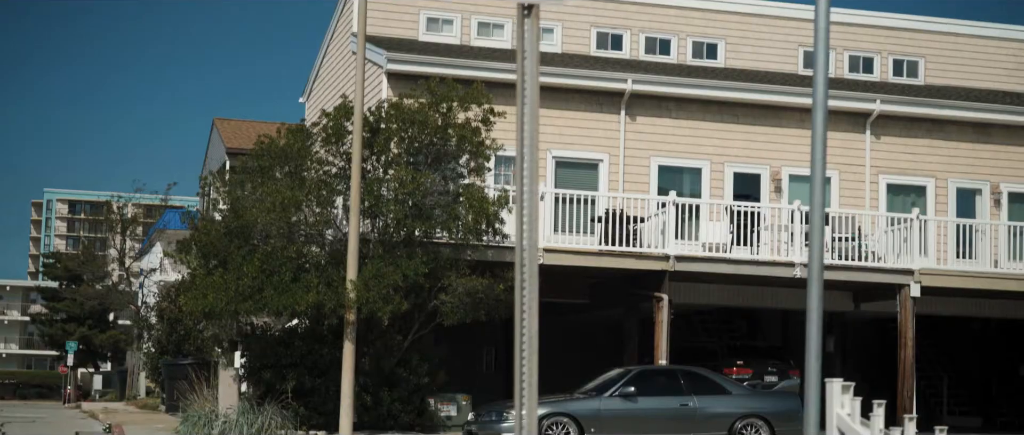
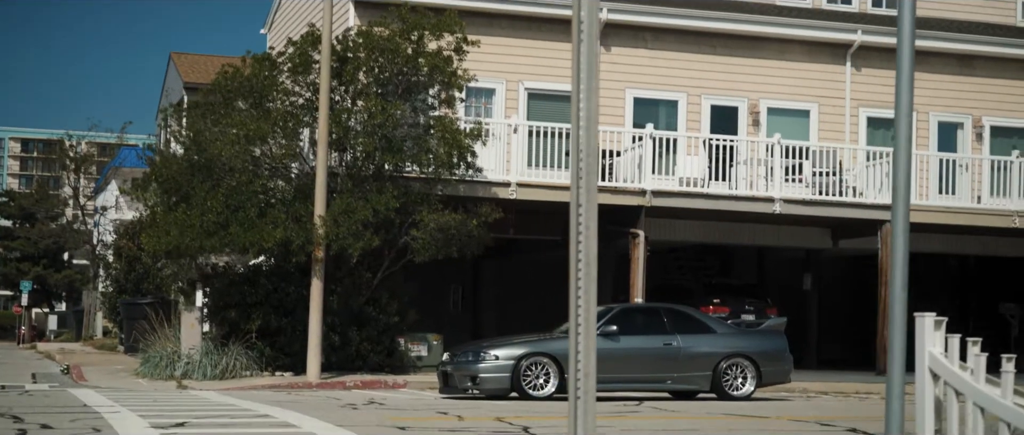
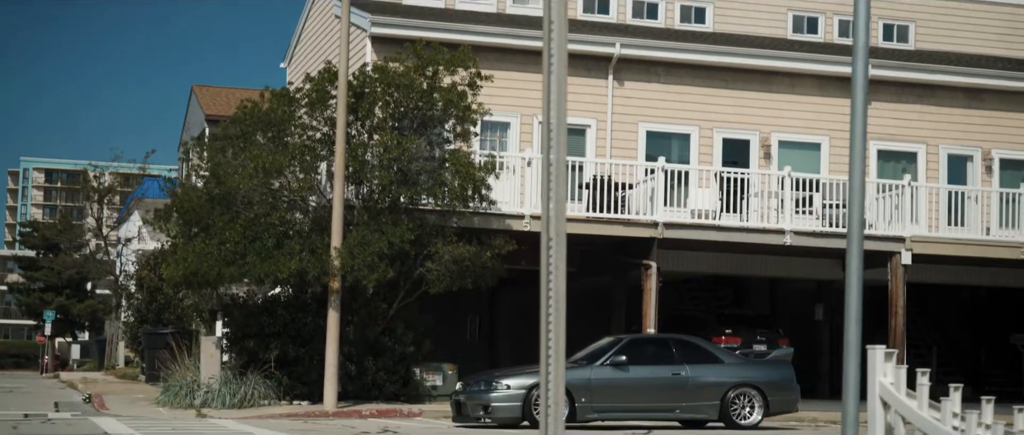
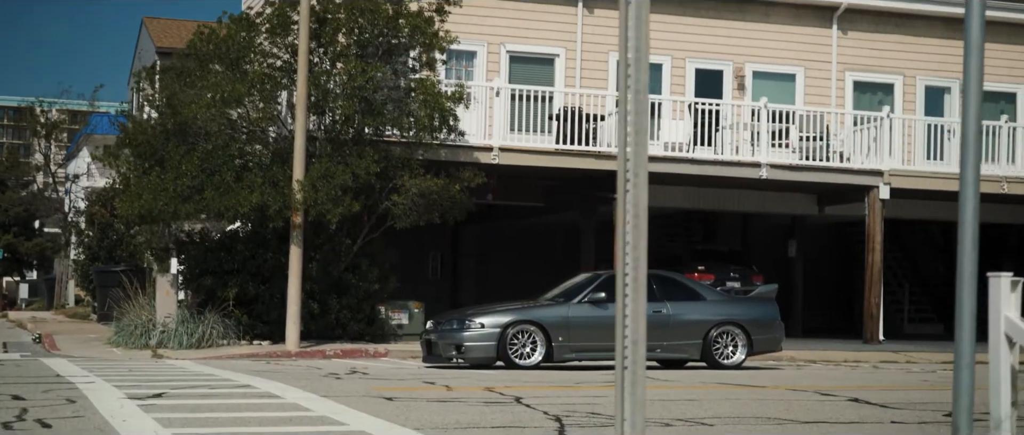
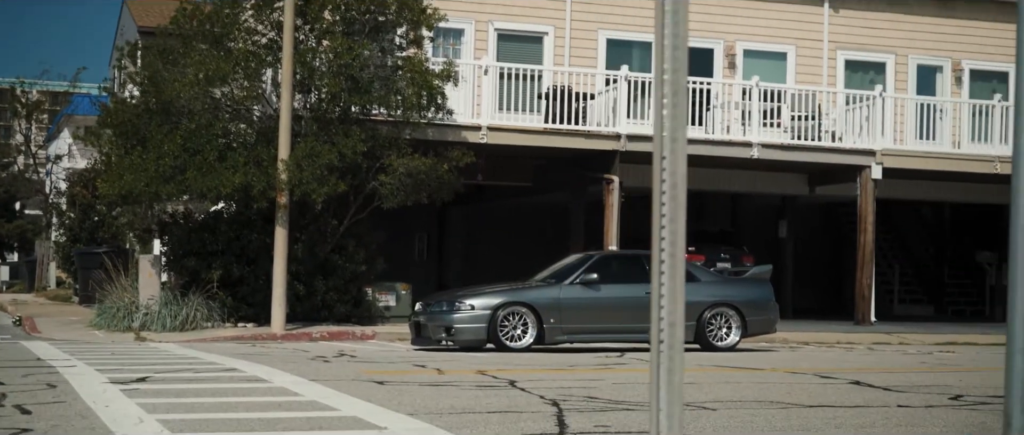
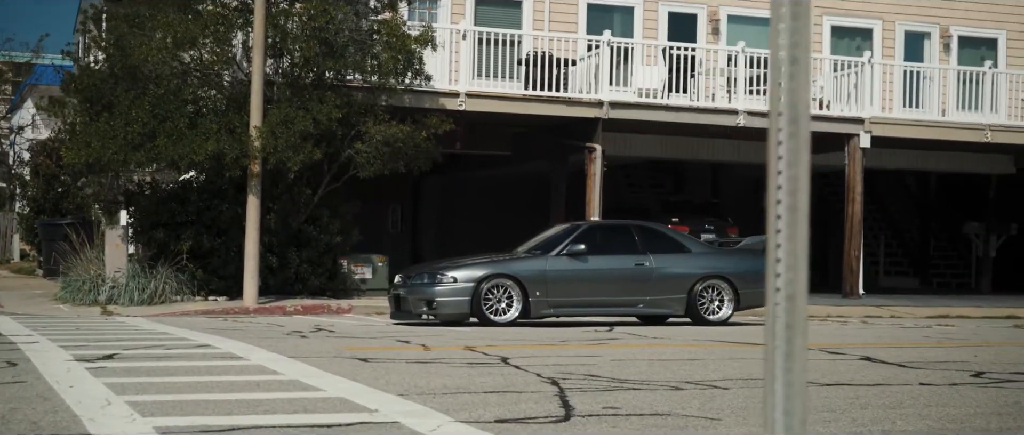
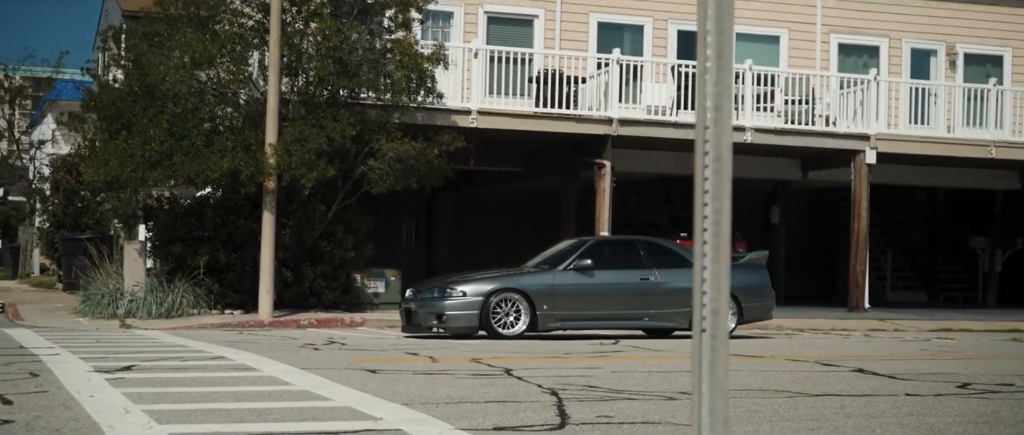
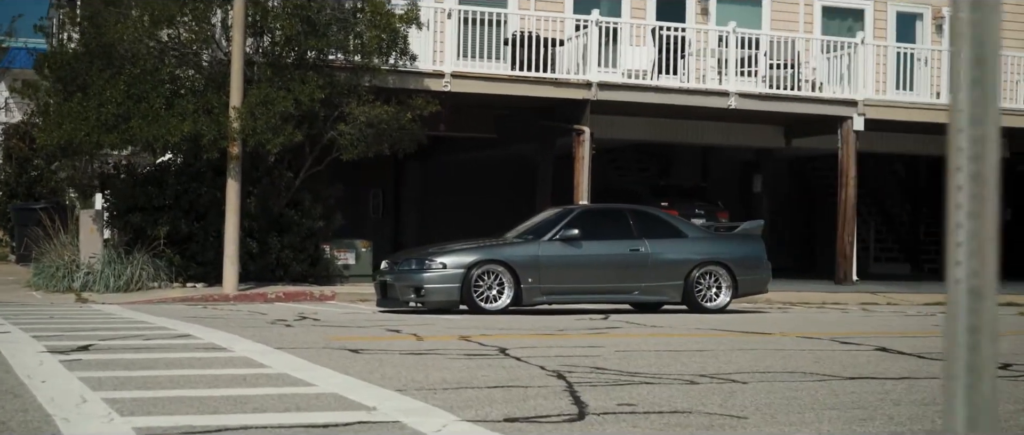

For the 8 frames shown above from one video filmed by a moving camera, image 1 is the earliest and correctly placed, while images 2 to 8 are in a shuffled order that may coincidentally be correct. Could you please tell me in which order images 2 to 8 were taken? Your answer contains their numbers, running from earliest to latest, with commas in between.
3, 2, 4, 5, 7, 6, 8
